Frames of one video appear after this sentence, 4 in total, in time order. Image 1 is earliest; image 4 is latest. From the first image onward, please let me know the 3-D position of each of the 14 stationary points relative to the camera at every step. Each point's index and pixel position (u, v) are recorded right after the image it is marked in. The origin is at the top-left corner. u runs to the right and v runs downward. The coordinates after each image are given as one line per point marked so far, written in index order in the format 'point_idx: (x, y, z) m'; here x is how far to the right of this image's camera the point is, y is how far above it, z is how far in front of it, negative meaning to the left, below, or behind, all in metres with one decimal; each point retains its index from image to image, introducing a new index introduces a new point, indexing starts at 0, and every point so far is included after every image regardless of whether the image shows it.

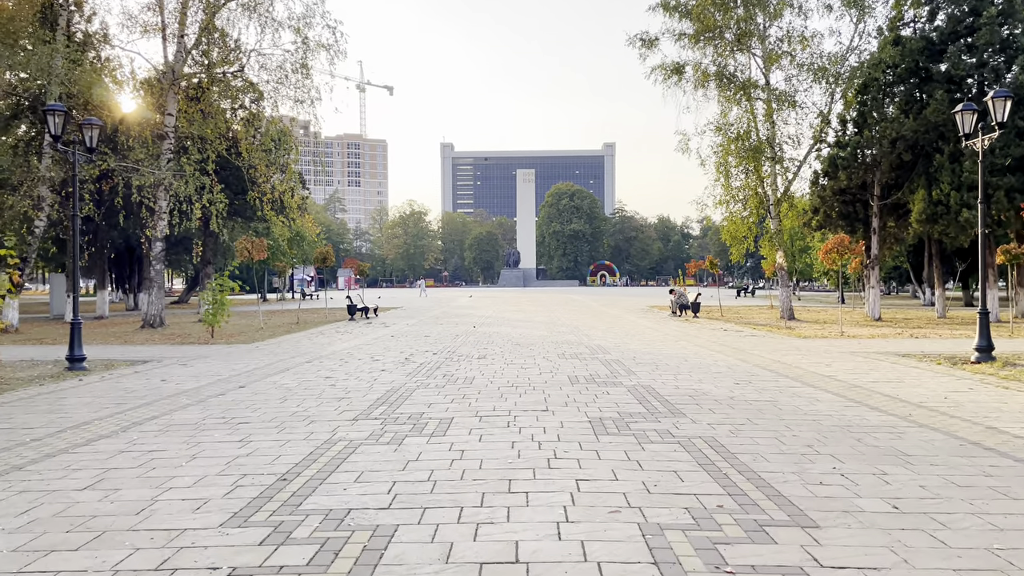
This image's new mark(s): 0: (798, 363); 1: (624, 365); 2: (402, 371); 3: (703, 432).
0: (+4.6, -1.2, +13.0) m
1: (+1.7, -1.2, +12.1) m
2: (-1.6, -1.2, +11.7) m
3: (+1.6, -1.2, +6.9) m
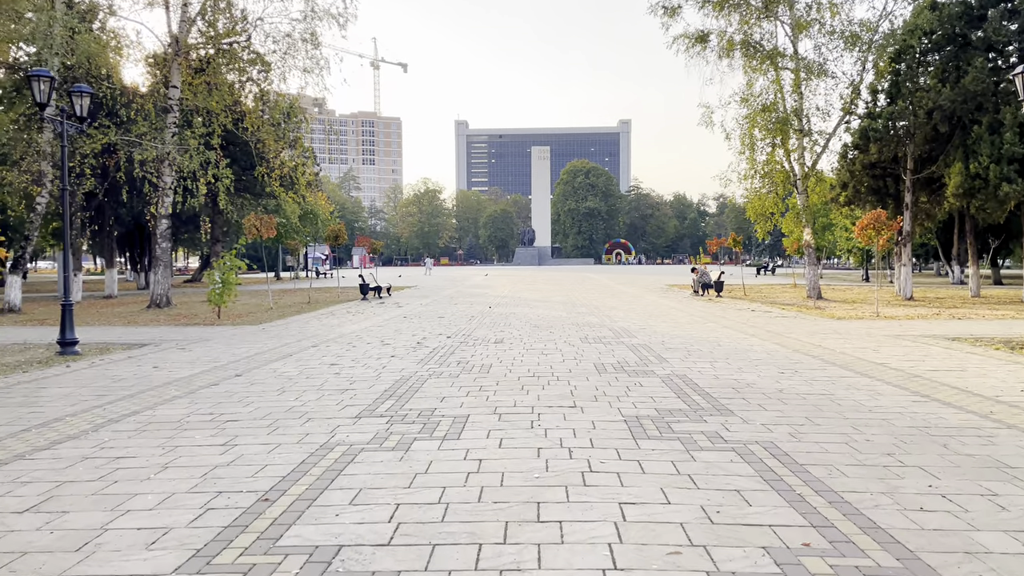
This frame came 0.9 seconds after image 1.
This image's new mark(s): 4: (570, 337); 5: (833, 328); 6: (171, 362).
0: (+4.9, -0.9, +12.0) m
1: (+2.0, -0.9, +11.1) m
2: (-1.3, -0.9, +10.7) m
3: (+1.8, -1.1, +5.9) m
4: (+1.0, -0.8, +13.3) m
5: (+6.3, -0.8, +15.6) m
6: (-4.8, -1.0, +11.2) m
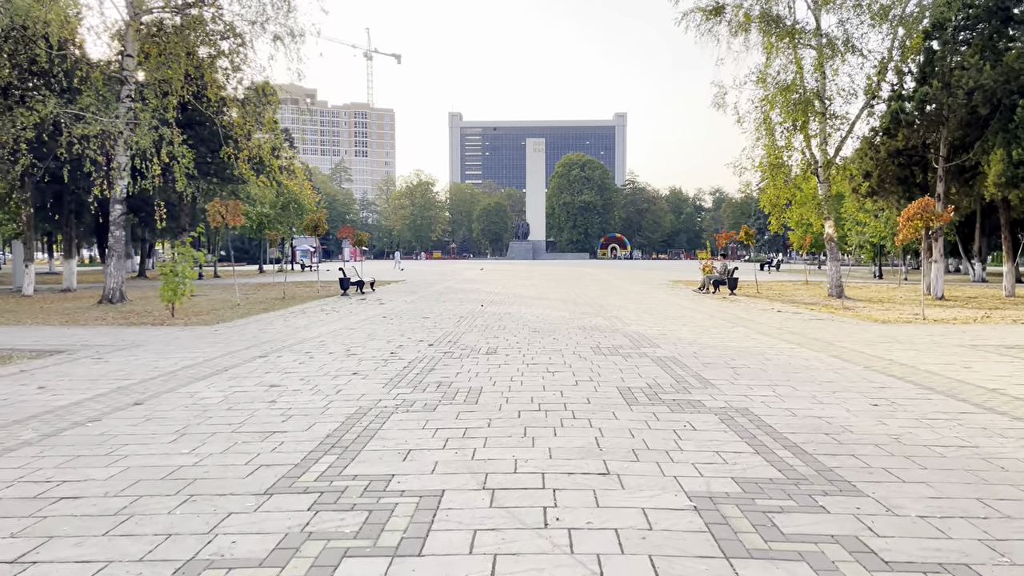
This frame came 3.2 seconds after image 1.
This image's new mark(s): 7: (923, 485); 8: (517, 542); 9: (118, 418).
0: (+4.9, -0.9, +9.6) m
1: (+1.9, -0.9, +8.7) m
2: (-1.4, -0.9, +8.3) m
3: (+1.8, -1.1, +3.5) m
4: (+0.9, -0.8, +10.8) m
5: (+6.2, -0.8, +13.2) m
6: (-4.8, -1.0, +8.7) m
7: (+2.3, -1.1, +4.4) m
8: (0.0, -1.1, +3.5) m
9: (-3.2, -1.0, +6.5) m
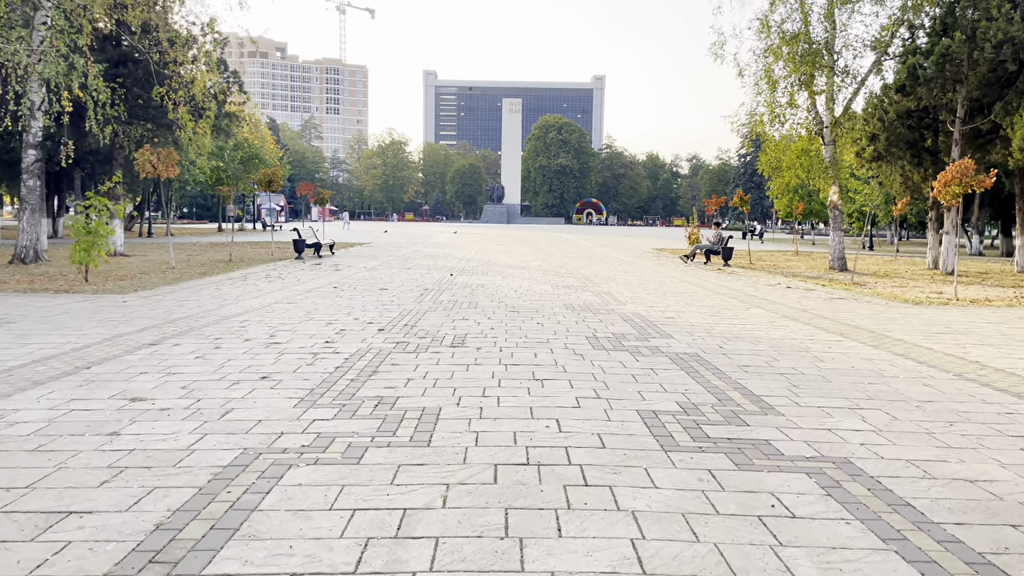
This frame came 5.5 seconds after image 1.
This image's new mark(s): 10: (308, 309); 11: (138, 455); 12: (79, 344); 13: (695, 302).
0: (+4.6, -0.7, +7.3) m
1: (+1.7, -0.7, +6.3) m
2: (-1.6, -0.7, +5.8) m
3: (+1.8, -1.2, +1.1) m
4: (+0.6, -0.5, +8.4) m
5: (+5.8, -0.5, +11.0) m
6: (-5.0, -0.7, +6.1) m
7: (+2.2, -1.1, +2.1) m
8: (0.0, -1.1, +1.1) m
9: (-3.3, -0.9, +3.9) m
10: (-2.8, -0.3, +10.8) m
11: (-1.9, -0.9, +4.2) m
12: (-4.2, -0.5, +7.8) m
13: (+2.9, -0.2, +12.6) m
